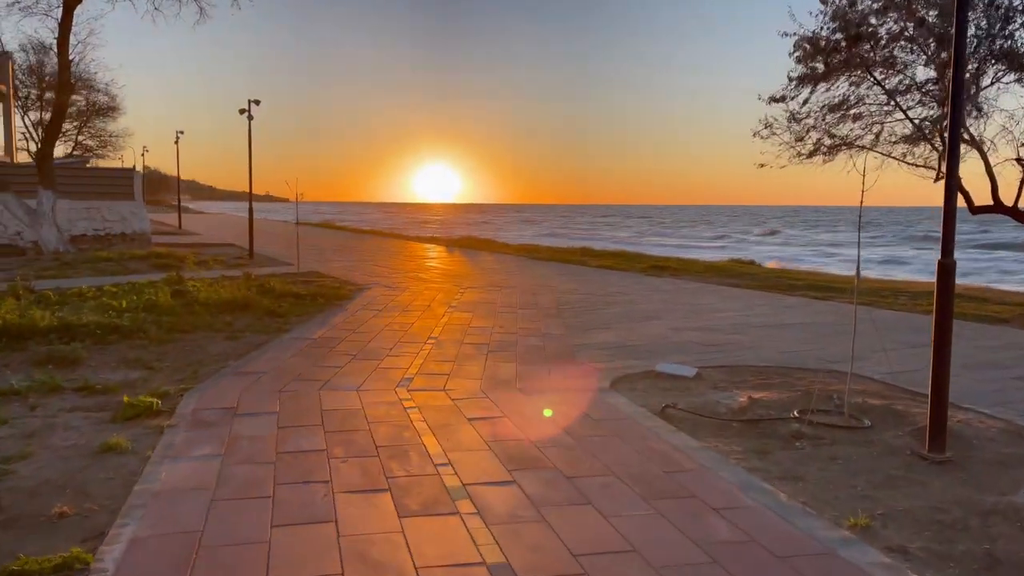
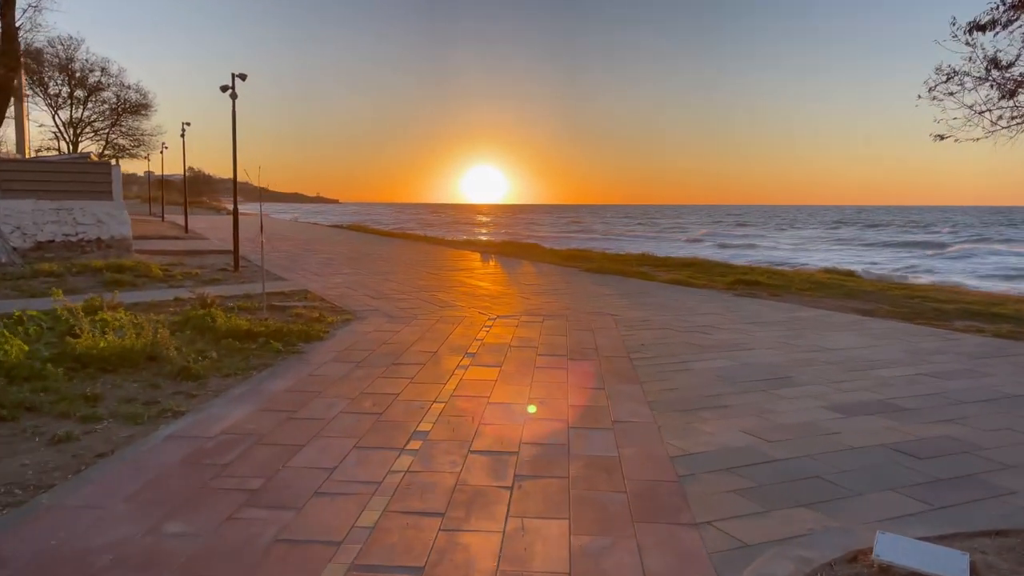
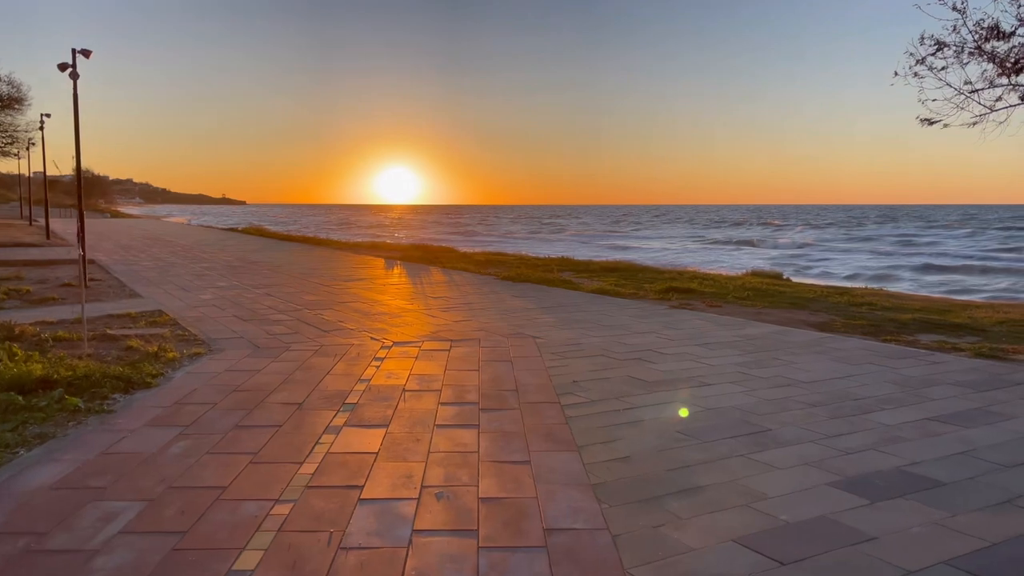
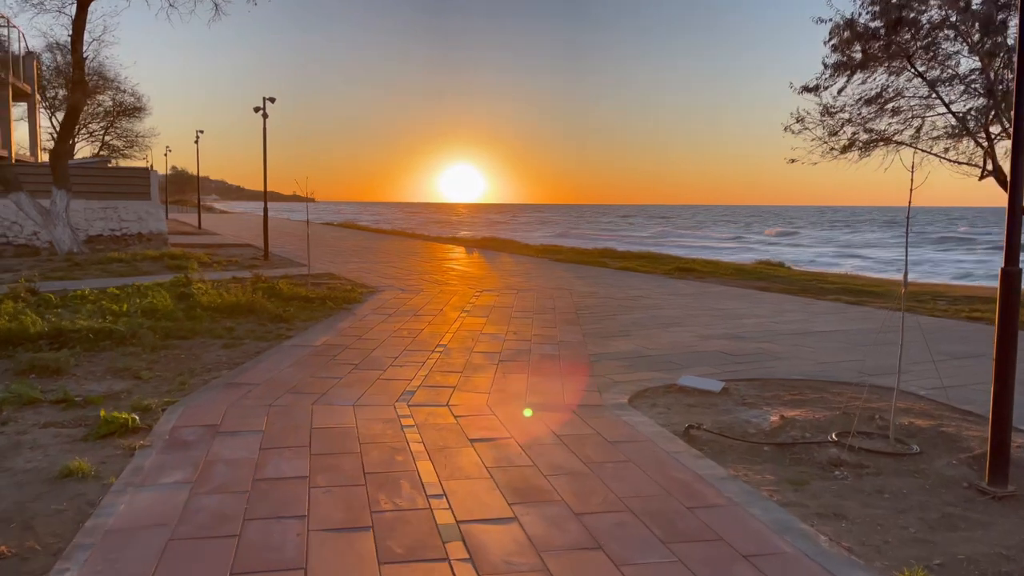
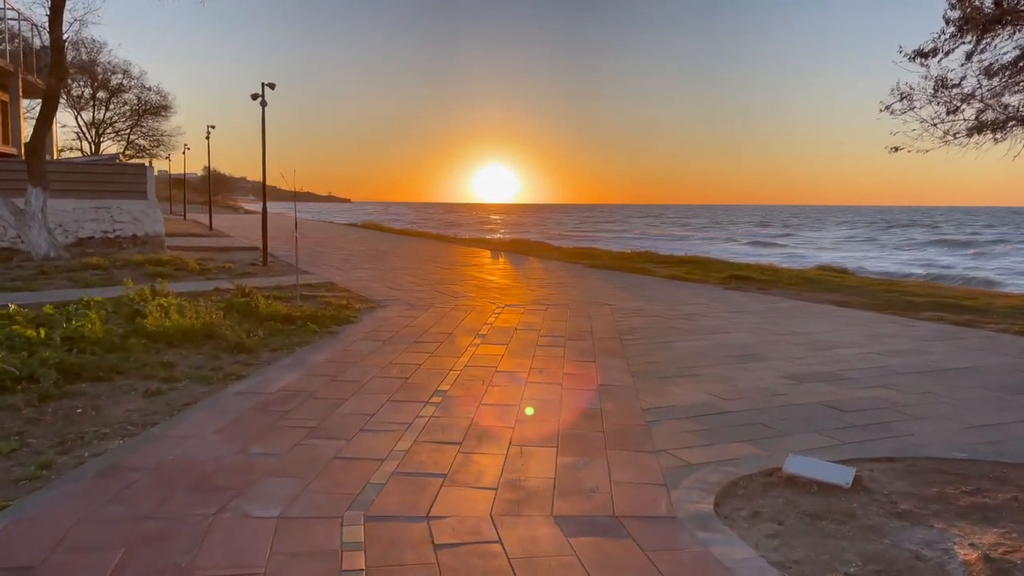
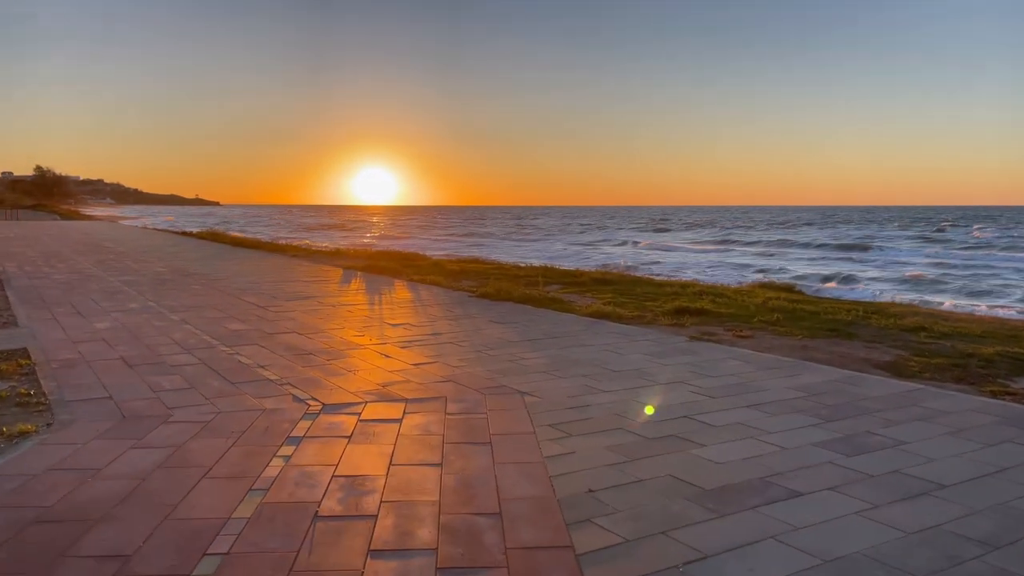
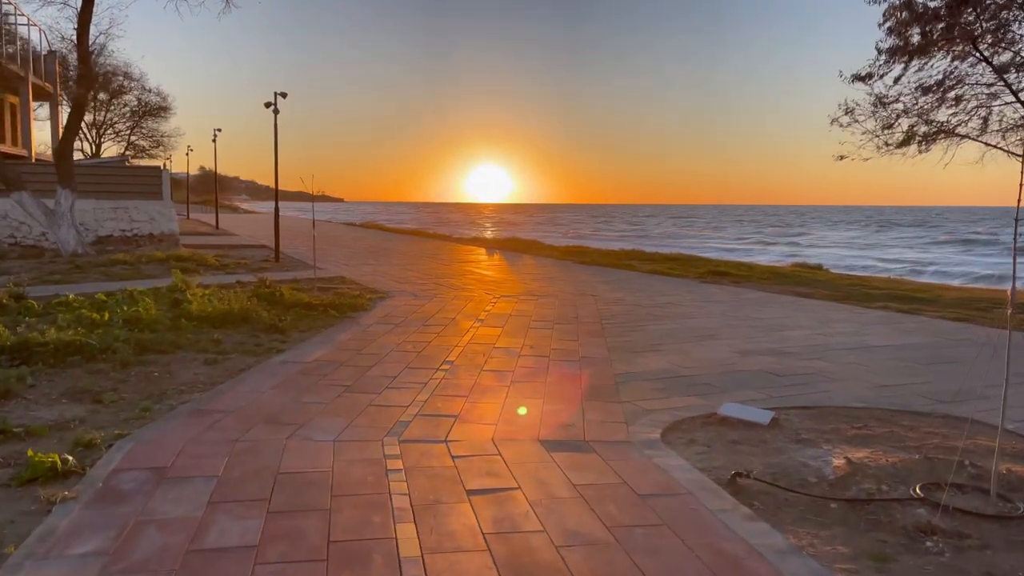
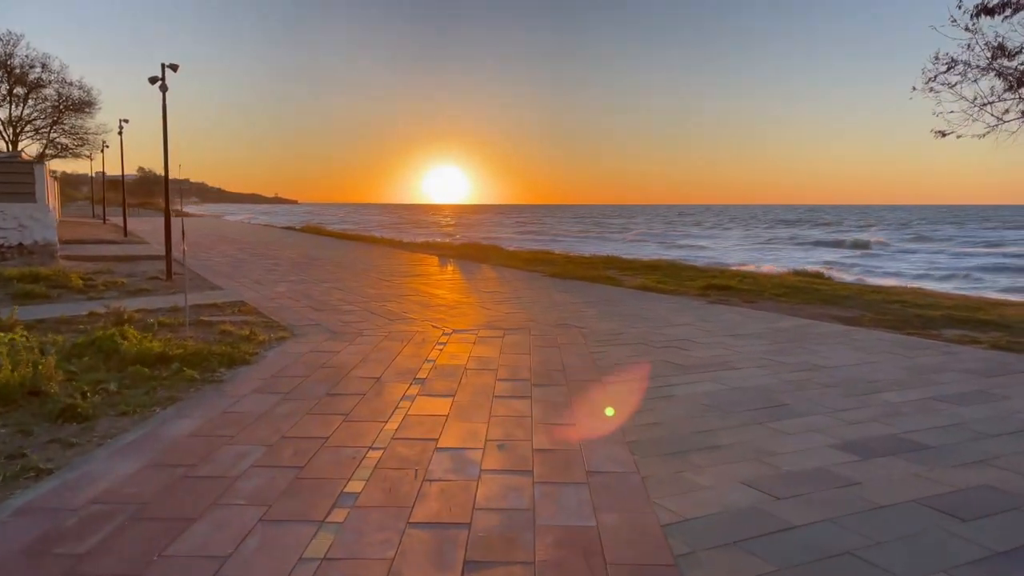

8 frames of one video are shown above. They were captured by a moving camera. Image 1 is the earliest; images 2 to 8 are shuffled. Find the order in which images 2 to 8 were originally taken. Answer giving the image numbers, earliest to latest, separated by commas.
4, 7, 5, 2, 8, 3, 6
